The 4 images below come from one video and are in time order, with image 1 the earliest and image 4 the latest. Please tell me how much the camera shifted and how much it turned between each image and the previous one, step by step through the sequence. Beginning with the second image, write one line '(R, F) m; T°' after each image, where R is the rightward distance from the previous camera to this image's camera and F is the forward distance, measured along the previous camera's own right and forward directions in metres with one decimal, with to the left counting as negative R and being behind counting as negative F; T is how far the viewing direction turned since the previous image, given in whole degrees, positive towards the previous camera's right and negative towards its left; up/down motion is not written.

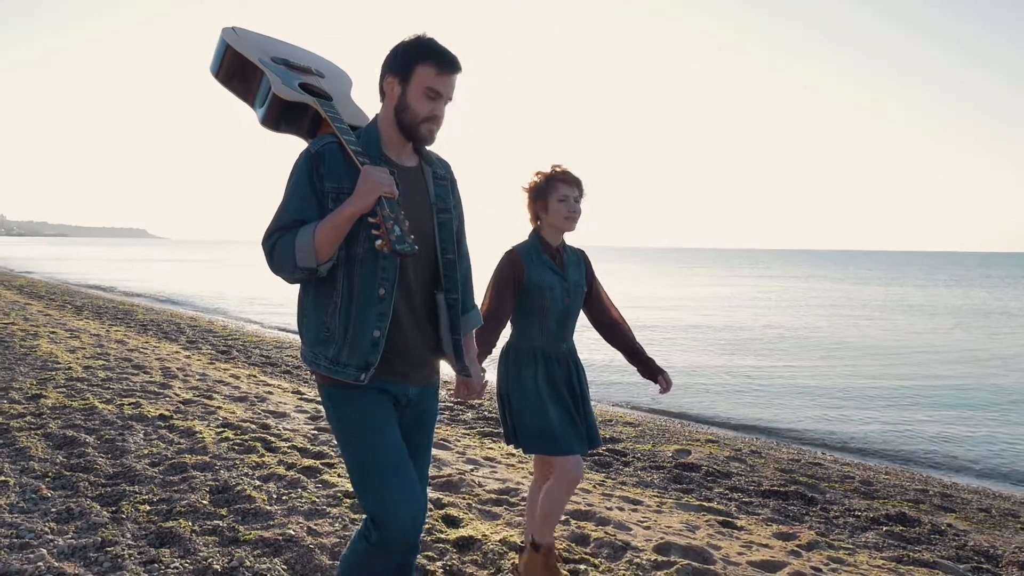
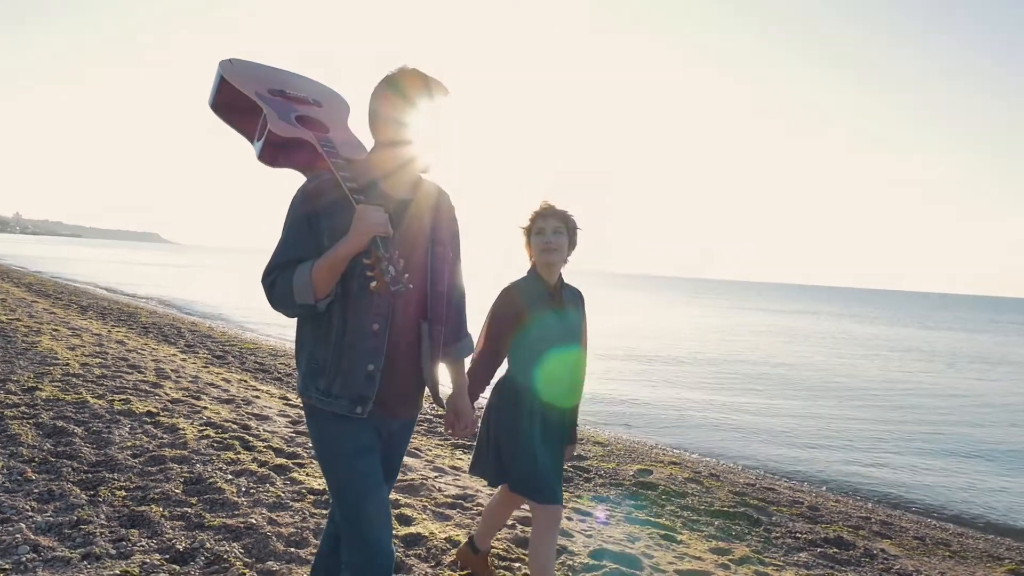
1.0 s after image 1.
(+0.4, -0.4) m; -1°
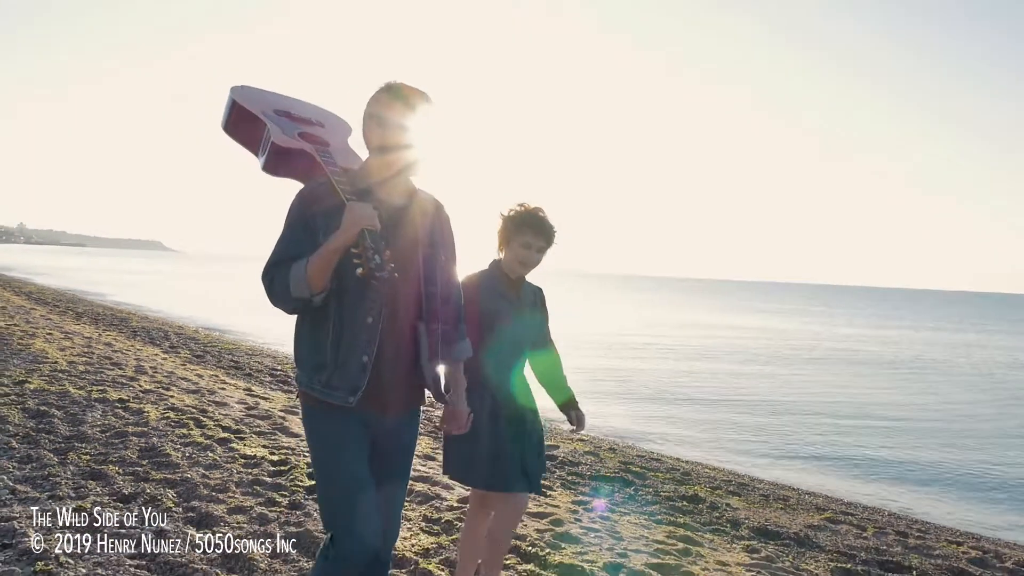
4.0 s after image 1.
(+1.0, -1.2) m; 0°
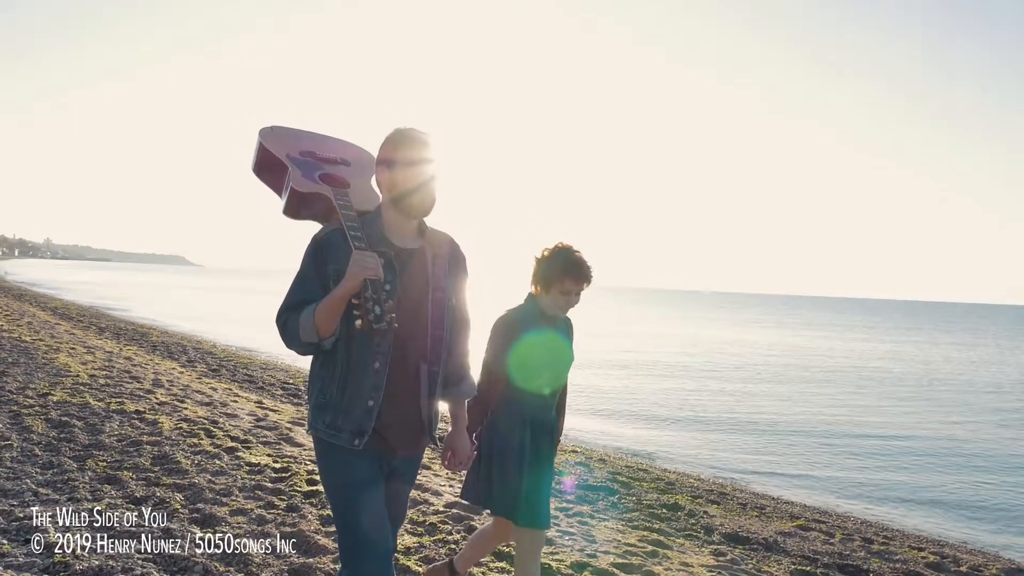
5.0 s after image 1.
(+0.3, -0.5) m; -1°
